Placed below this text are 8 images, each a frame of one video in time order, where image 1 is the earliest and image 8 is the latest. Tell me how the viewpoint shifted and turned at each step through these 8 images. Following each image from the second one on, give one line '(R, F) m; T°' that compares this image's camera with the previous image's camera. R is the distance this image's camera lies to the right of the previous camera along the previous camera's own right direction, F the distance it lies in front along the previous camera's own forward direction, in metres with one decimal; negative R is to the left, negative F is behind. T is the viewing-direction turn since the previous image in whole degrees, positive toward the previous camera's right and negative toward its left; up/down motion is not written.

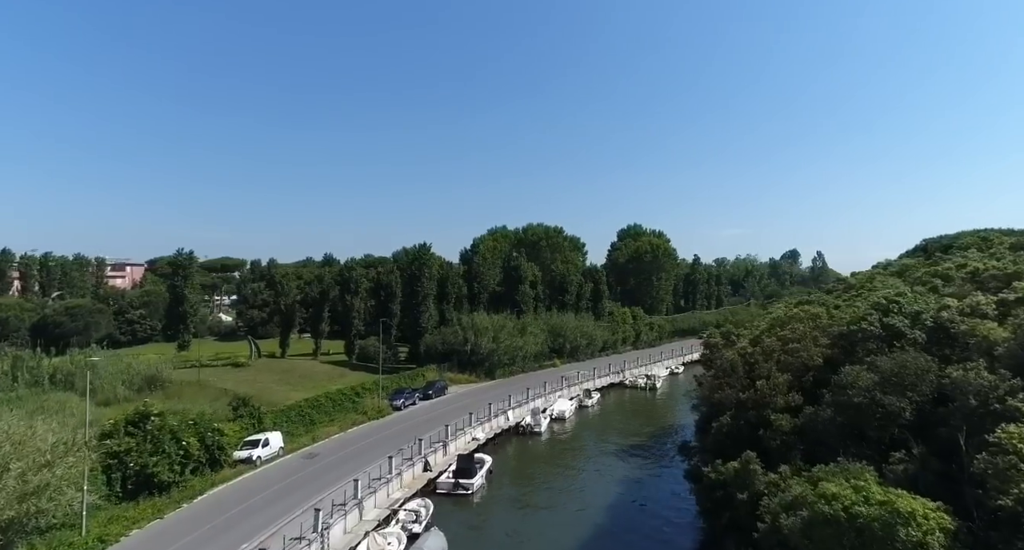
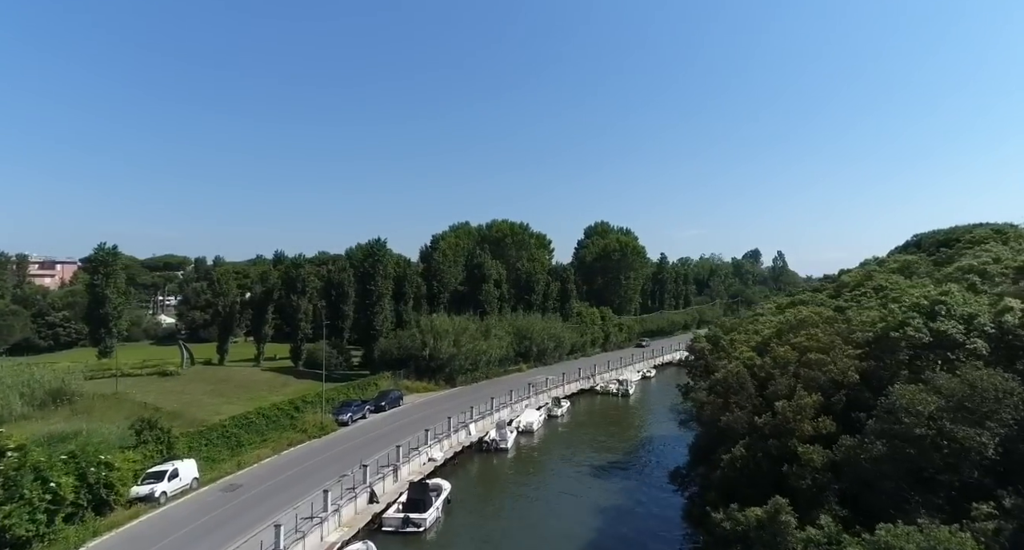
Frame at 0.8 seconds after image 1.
(+0.1, +4.1) m; +4°
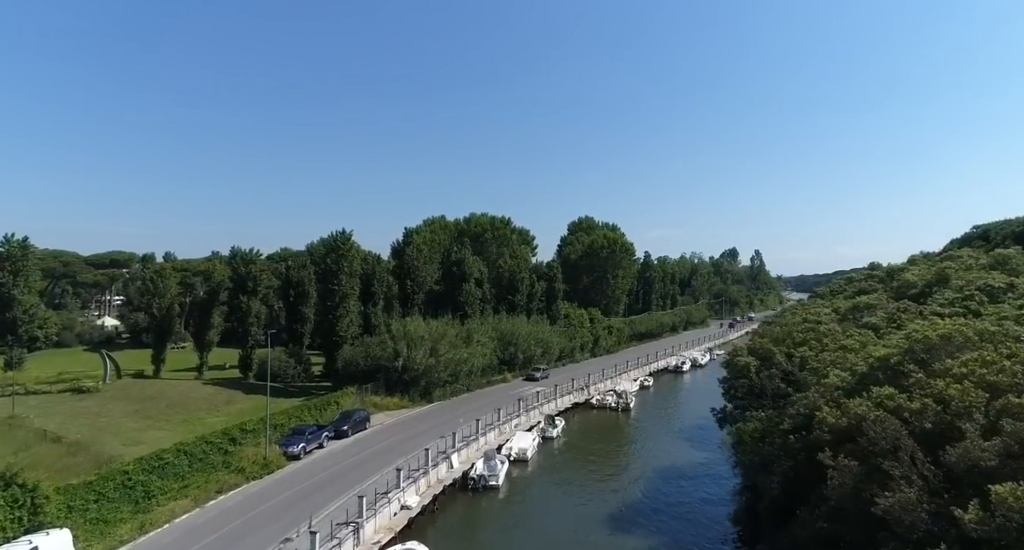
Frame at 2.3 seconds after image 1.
(-1.0, +6.4) m; +3°
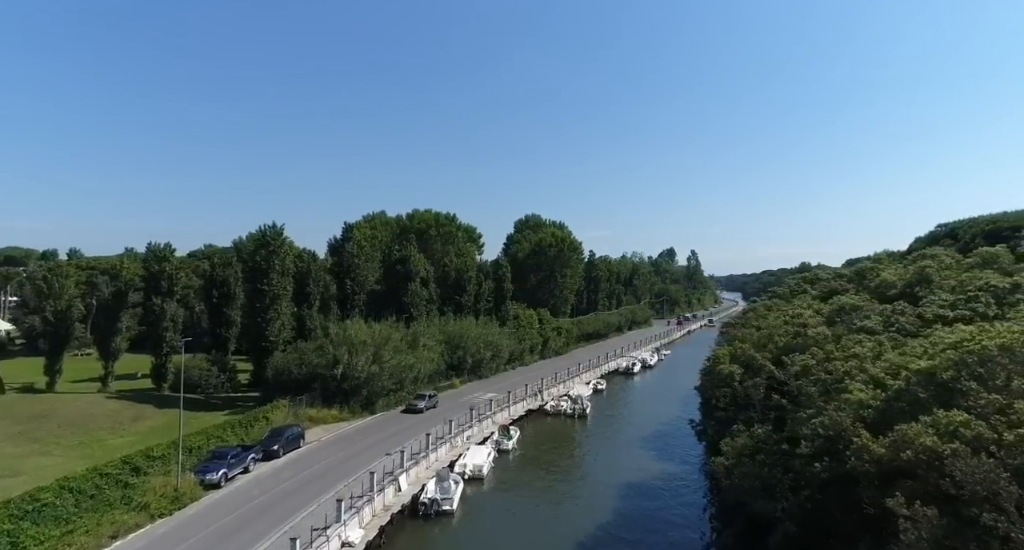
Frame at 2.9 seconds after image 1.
(-0.7, +2.5) m; +7°
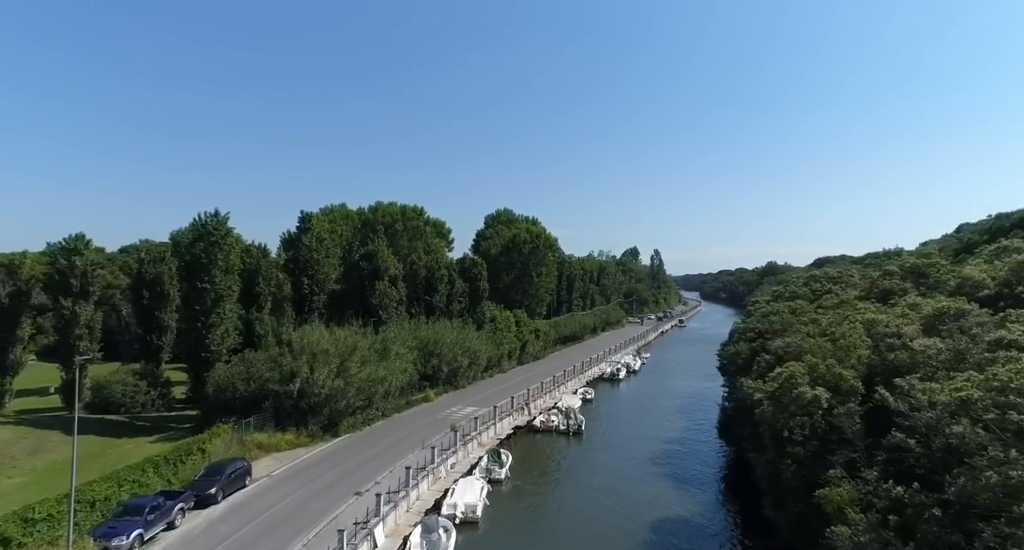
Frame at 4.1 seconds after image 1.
(-2.0, +5.2) m; +5°
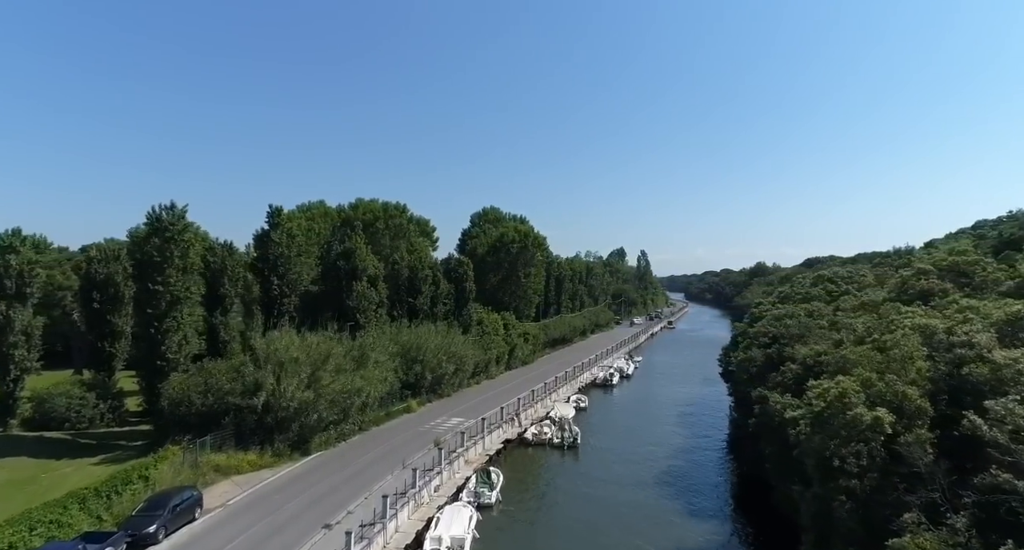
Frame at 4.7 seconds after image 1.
(-0.3, +3.1) m; +2°
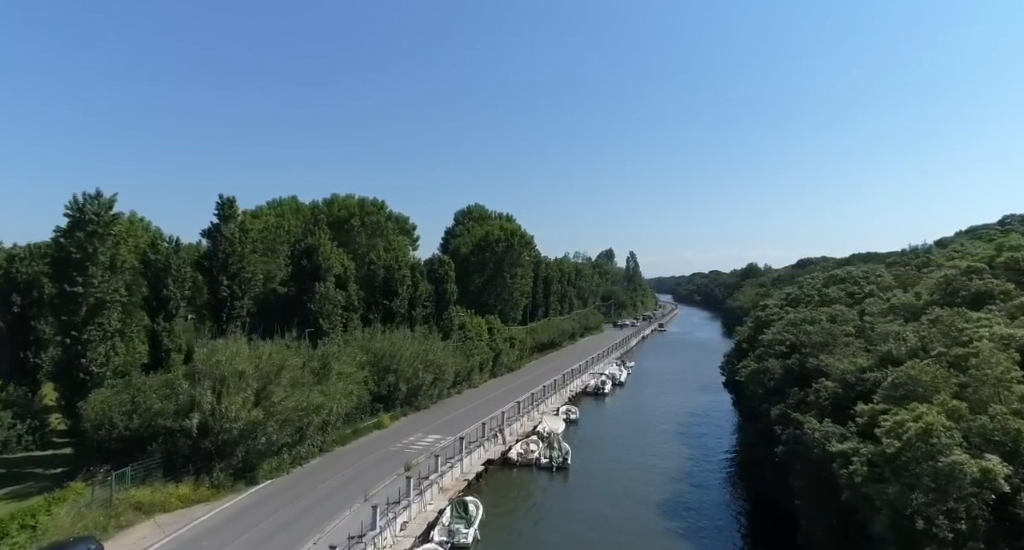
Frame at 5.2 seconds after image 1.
(+0.3, +3.9) m; +1°
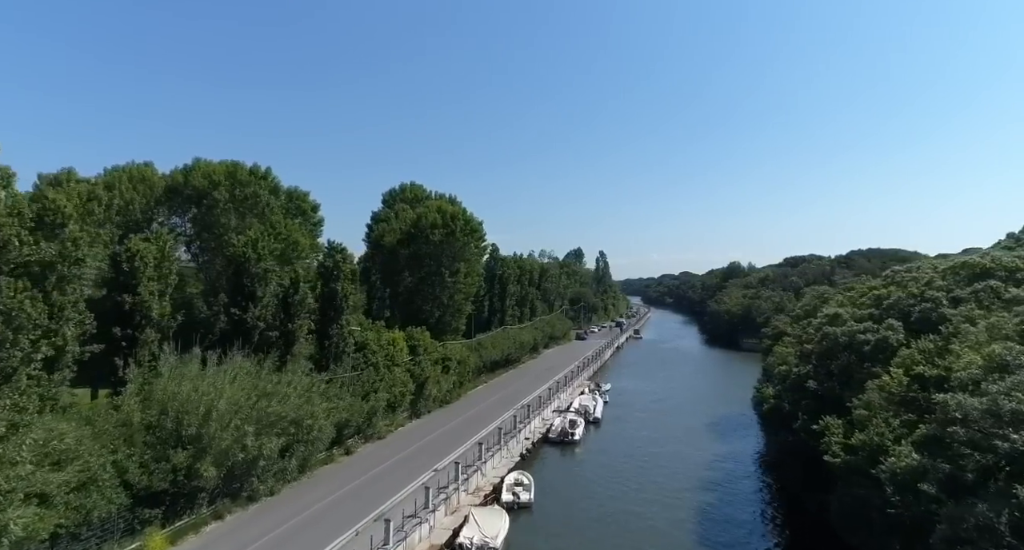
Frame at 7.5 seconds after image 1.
(+2.9, +16.5) m; +4°
